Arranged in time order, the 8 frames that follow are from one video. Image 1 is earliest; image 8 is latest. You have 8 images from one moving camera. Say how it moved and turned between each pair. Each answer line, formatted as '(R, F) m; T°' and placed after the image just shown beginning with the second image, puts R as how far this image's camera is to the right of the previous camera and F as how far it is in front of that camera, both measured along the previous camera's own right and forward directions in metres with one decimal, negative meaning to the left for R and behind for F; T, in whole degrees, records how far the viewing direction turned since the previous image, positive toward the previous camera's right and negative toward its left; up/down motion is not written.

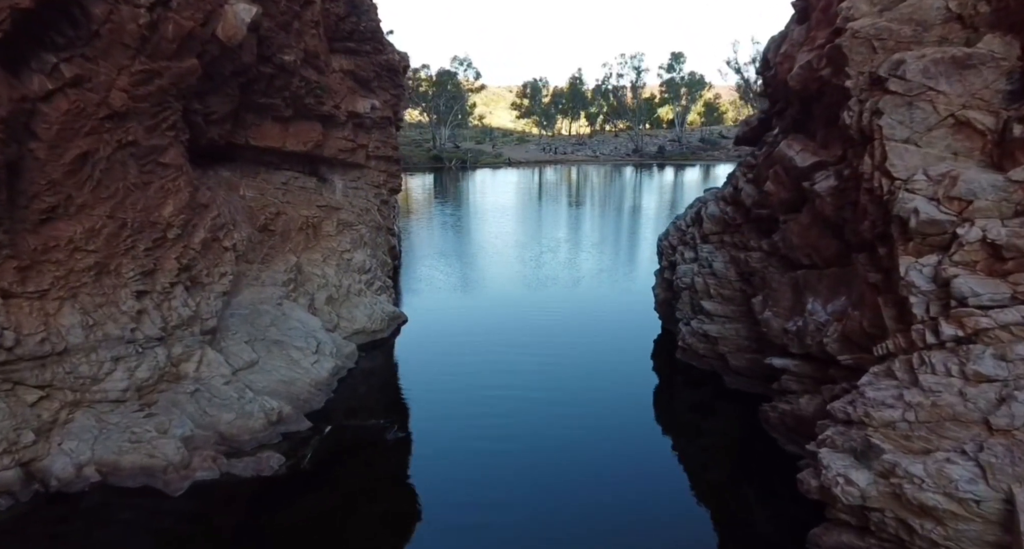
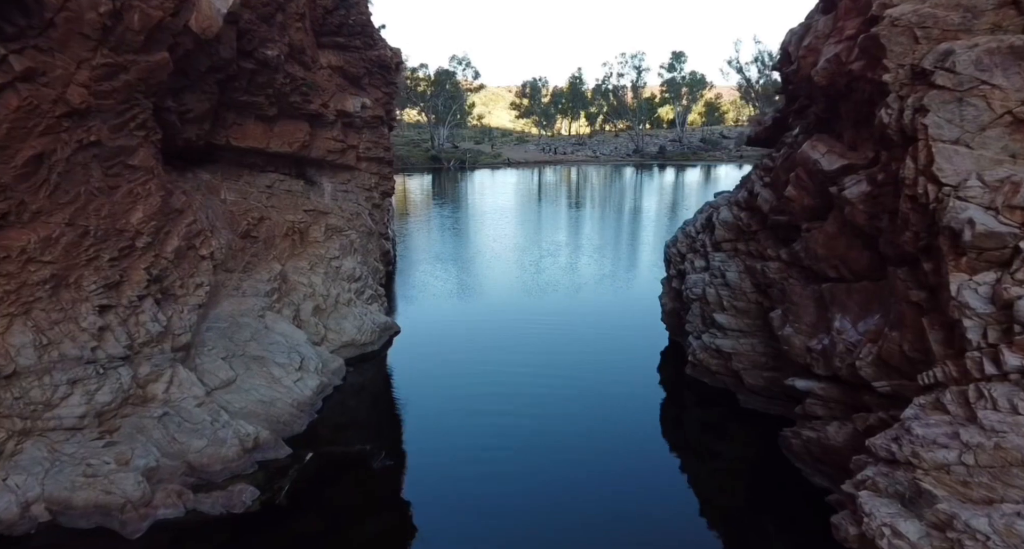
(0.0, +1.0) m; 0°
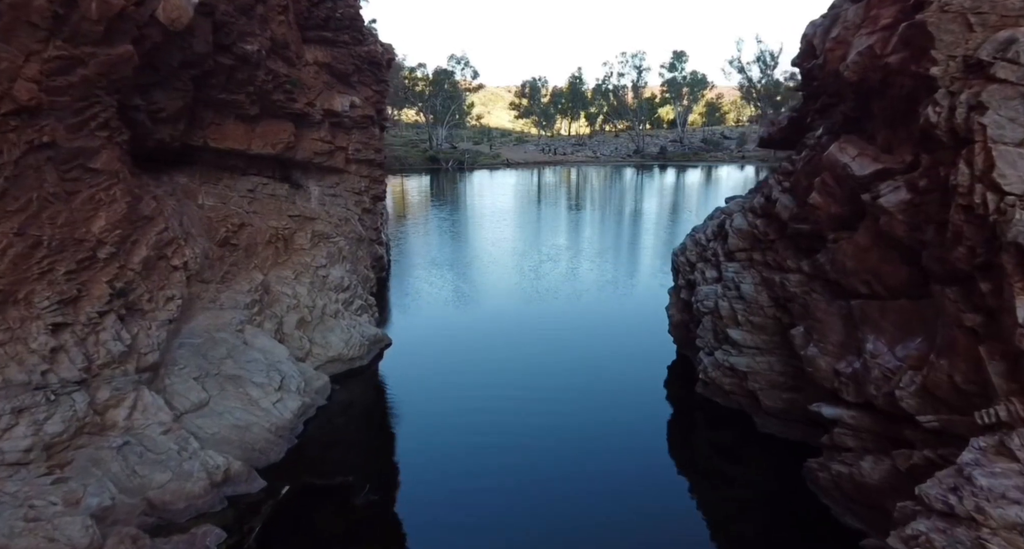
(0.0, +1.0) m; 0°
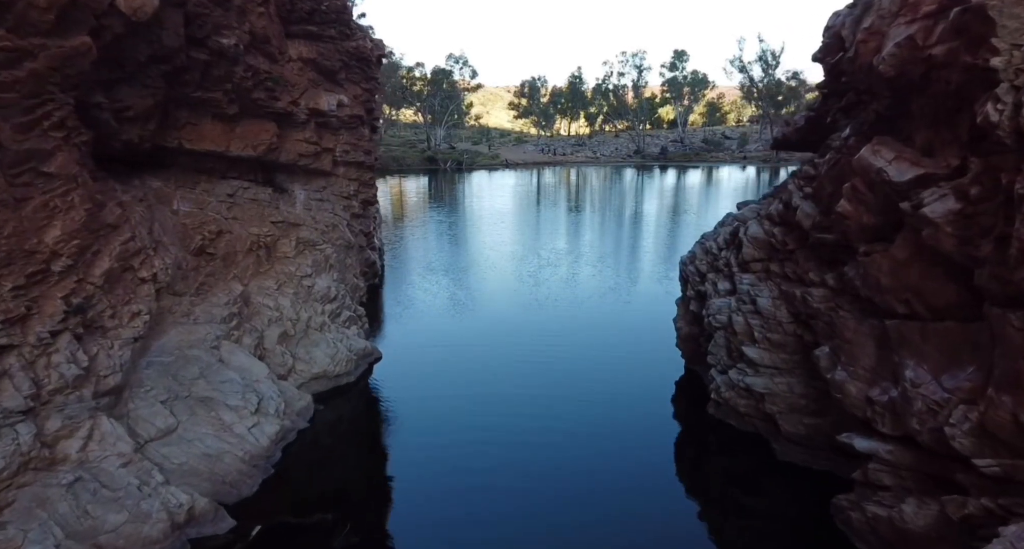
(0.0, +1.0) m; 0°
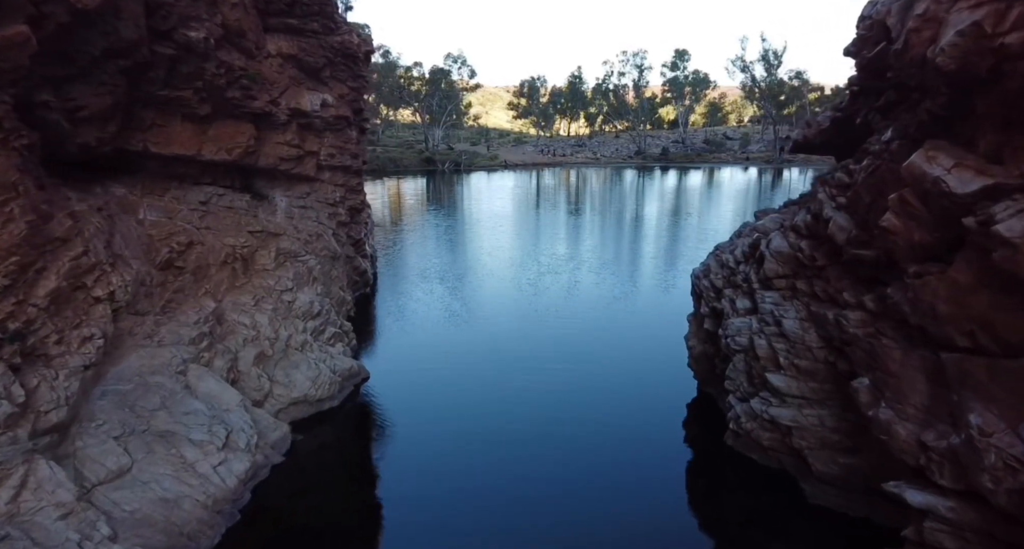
(0.0, +1.2) m; 0°
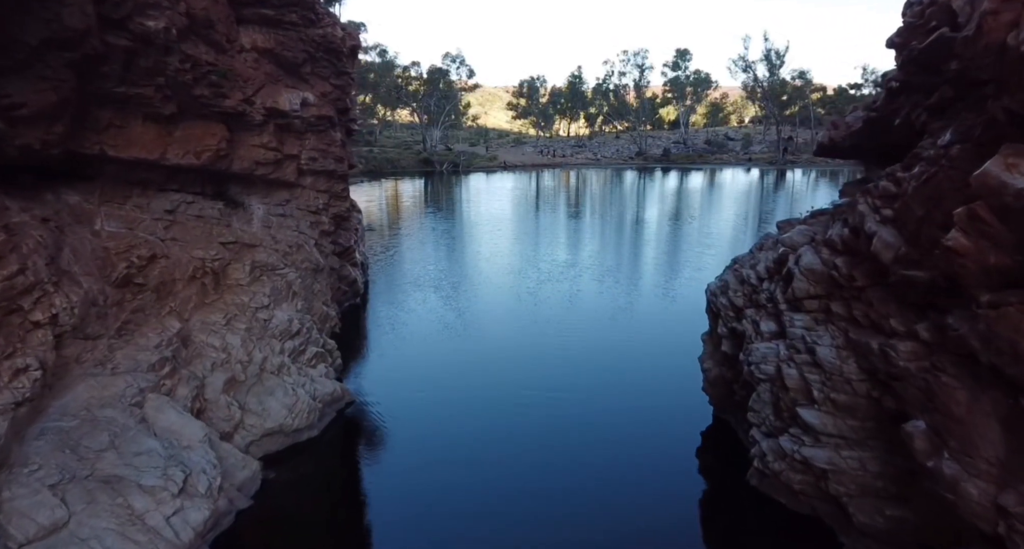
(0.0, +1.2) m; 0°
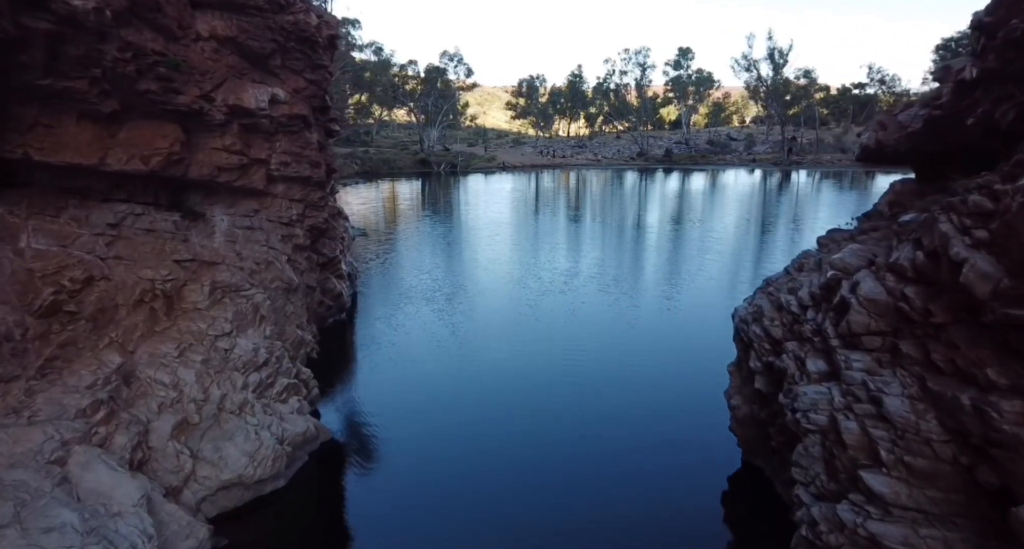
(0.0, +1.7) m; 0°
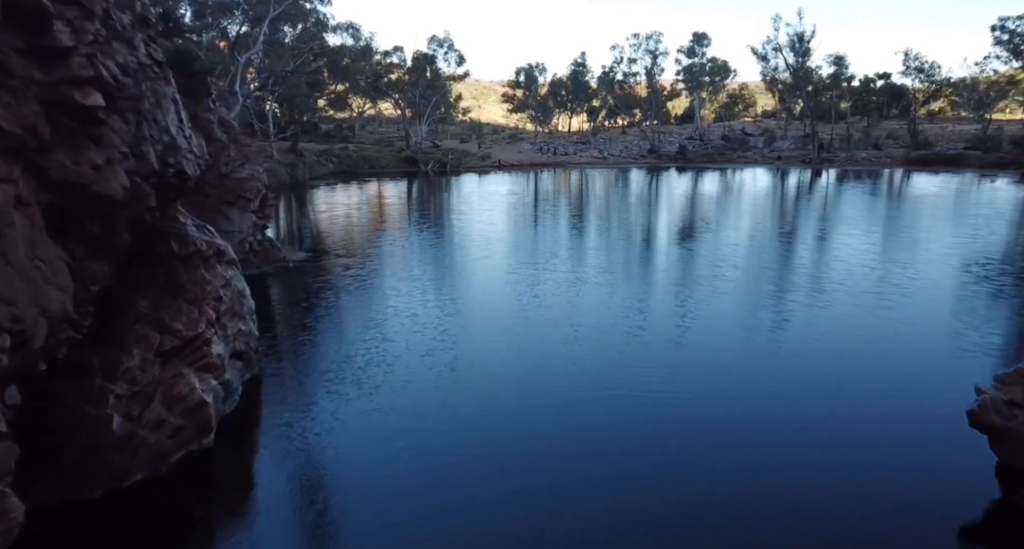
(+0.1, +8.5) m; 0°
